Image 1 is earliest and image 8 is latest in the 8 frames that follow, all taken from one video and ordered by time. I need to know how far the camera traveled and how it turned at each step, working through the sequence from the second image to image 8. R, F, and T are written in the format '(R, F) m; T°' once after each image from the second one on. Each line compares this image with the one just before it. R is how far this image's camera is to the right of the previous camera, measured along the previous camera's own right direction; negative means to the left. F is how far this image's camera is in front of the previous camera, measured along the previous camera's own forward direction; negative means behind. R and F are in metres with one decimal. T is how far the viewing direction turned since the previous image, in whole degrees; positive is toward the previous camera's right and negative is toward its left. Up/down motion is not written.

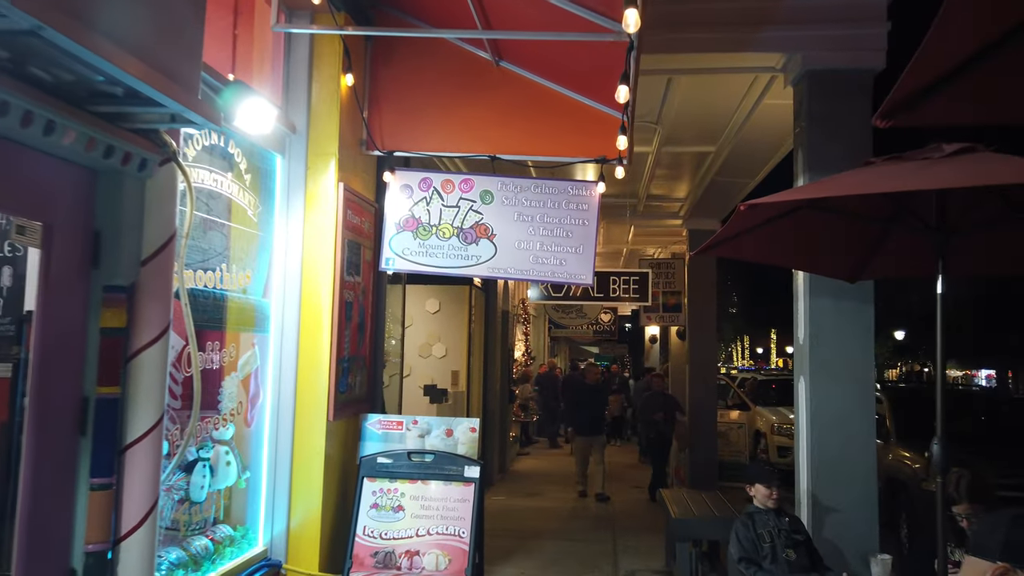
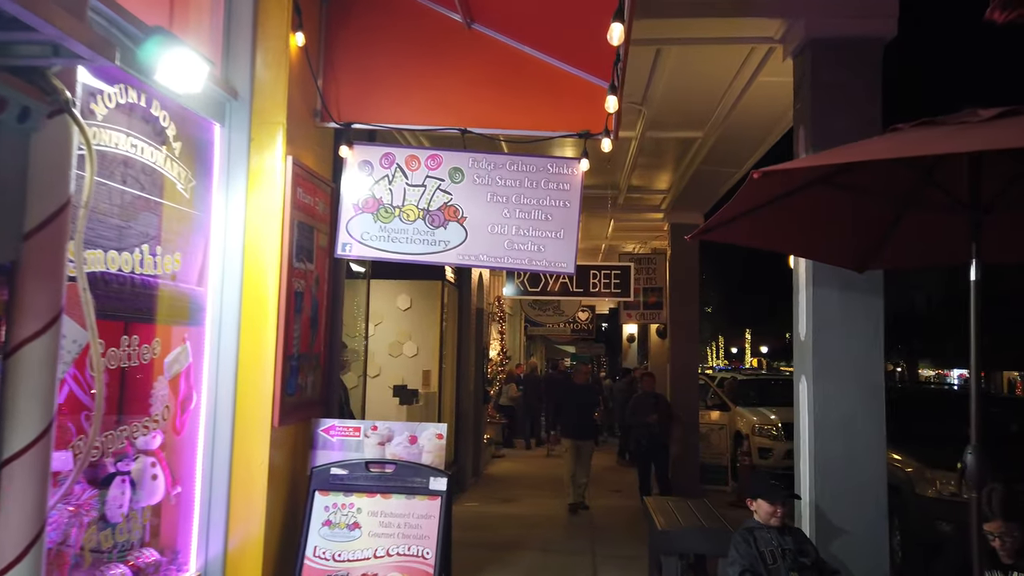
(0.0, +0.6) m; +2°
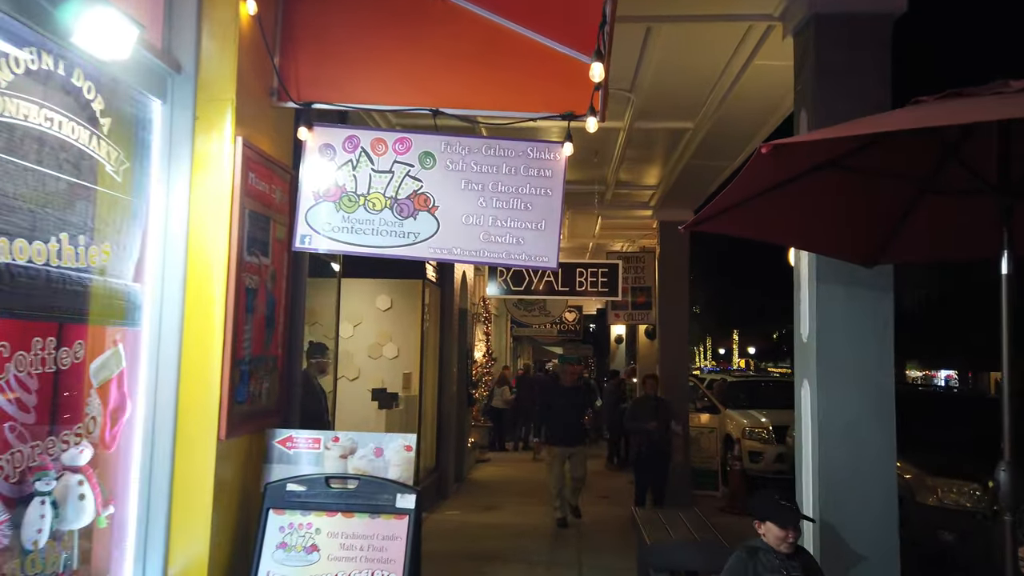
(+0.1, +0.4) m; +1°
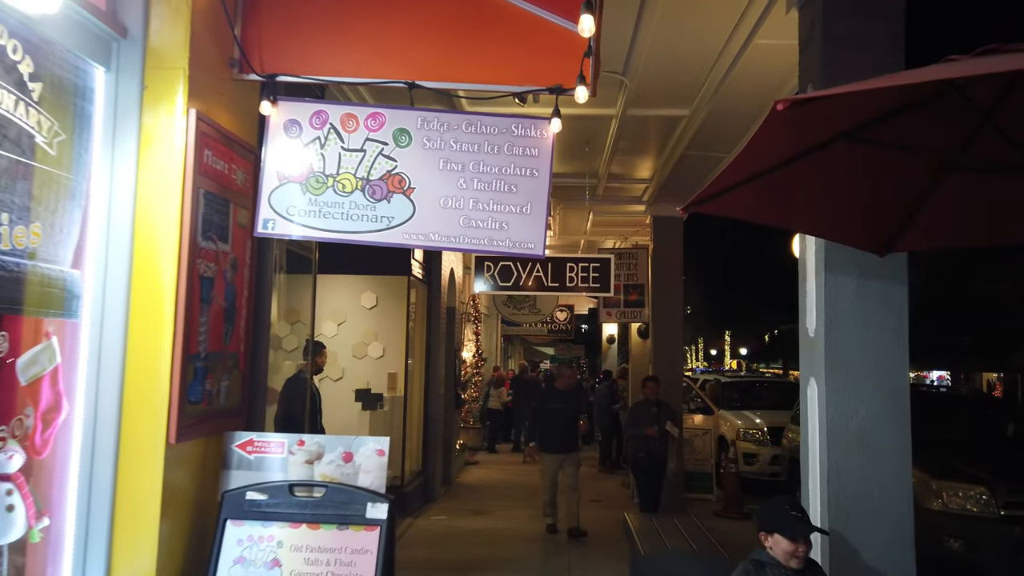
(0.0, +0.3) m; +1°
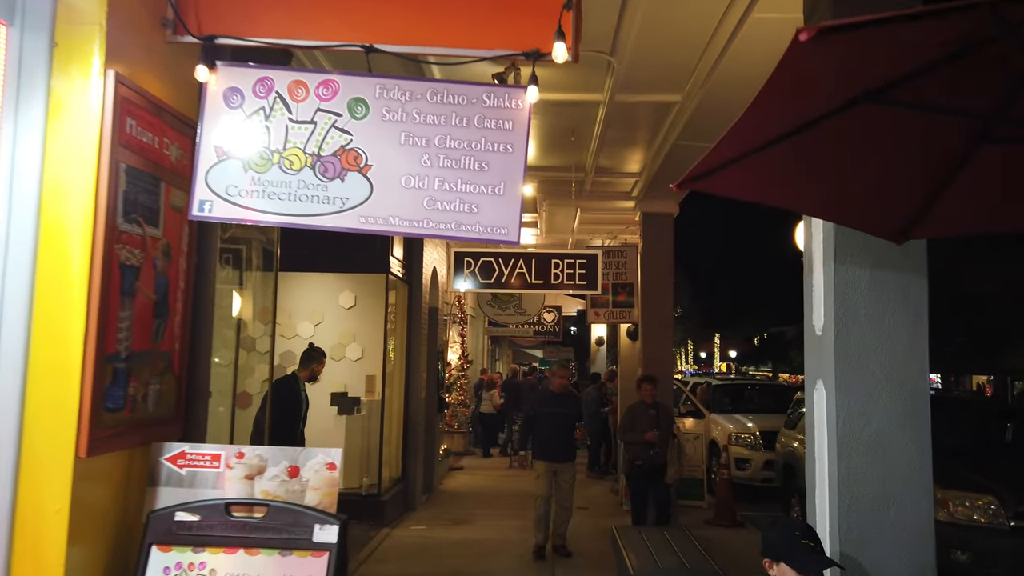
(+0.1, +0.5) m; +1°
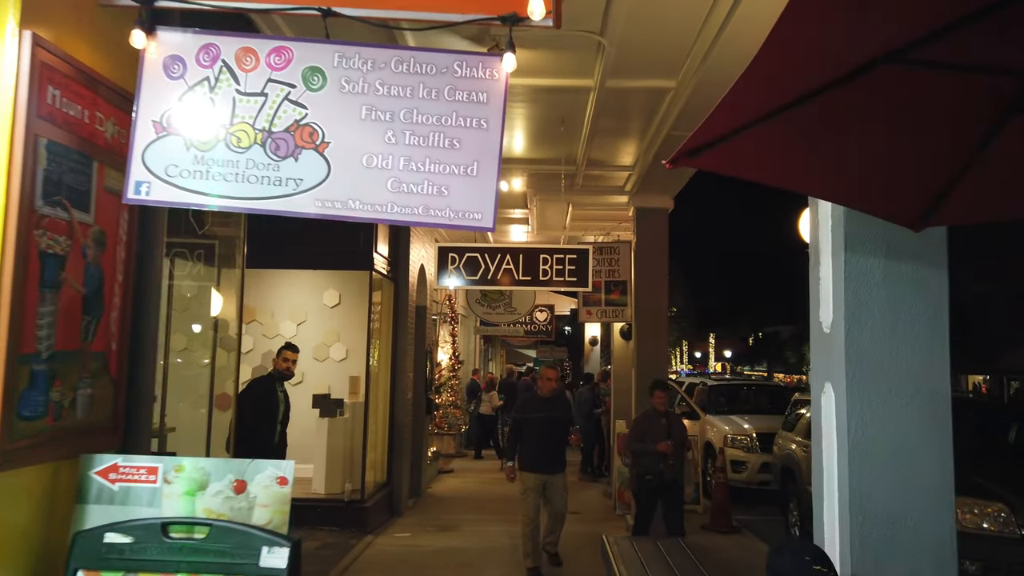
(+0.1, +0.4) m; 0°
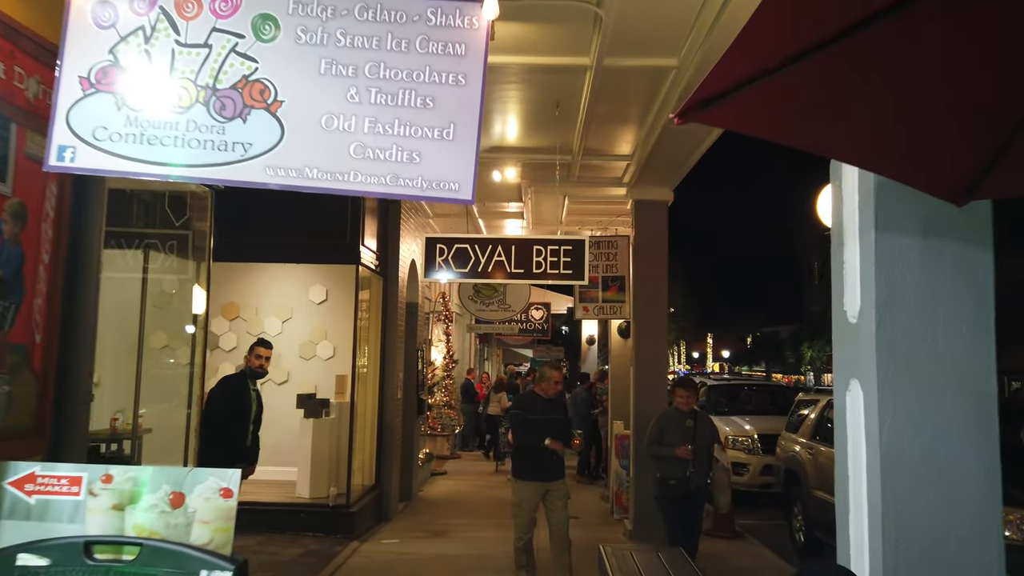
(+0.1, +0.4) m; 0°
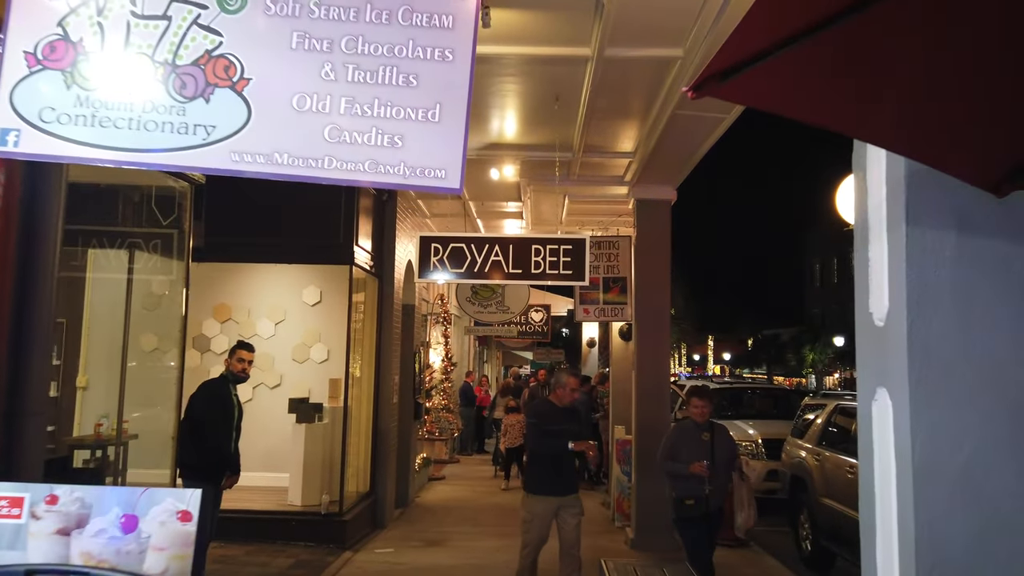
(0.0, +0.3) m; 0°
